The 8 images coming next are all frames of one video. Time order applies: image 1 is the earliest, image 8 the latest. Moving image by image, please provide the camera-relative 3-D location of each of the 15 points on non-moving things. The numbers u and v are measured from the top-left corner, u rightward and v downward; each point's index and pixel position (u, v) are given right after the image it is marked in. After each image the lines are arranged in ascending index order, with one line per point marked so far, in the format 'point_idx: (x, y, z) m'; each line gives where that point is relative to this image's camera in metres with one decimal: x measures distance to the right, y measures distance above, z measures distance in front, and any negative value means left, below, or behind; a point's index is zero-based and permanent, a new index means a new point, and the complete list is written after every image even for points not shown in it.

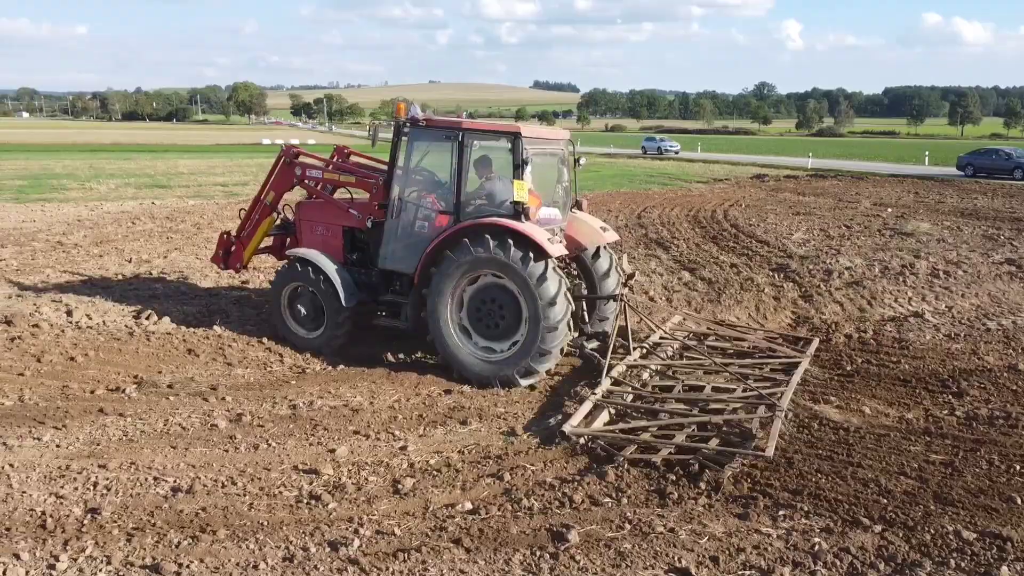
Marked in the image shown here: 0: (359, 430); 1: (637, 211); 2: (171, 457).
0: (-1.0, -0.9, +5.4) m
1: (+2.7, +1.6, +17.5) m
2: (-2.1, -1.0, +5.0) m
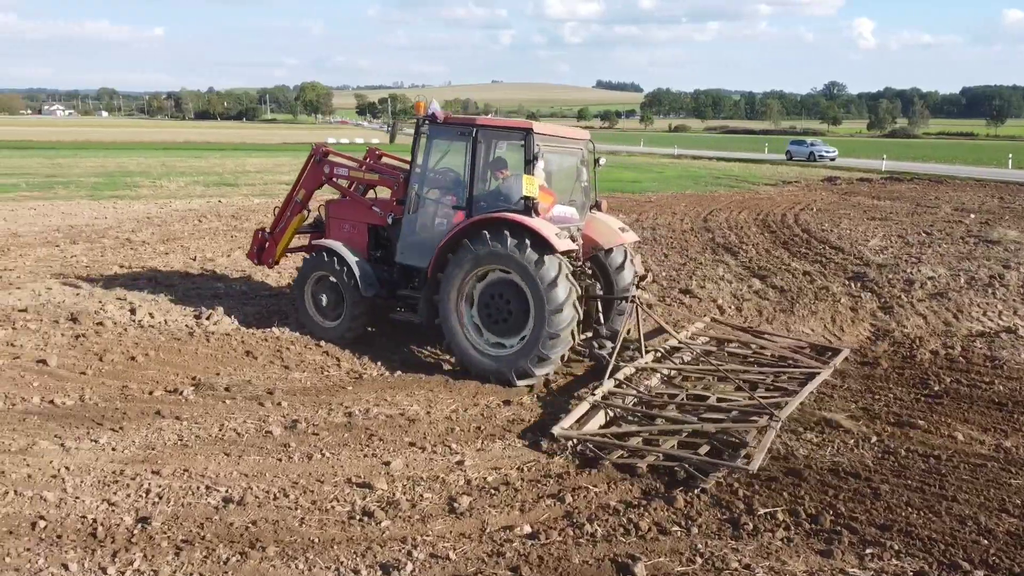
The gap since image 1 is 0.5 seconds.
0: (-0.6, -1.0, +5.3) m
1: (+4.0, +1.5, +17.0) m
2: (-1.7, -1.1, +4.9) m
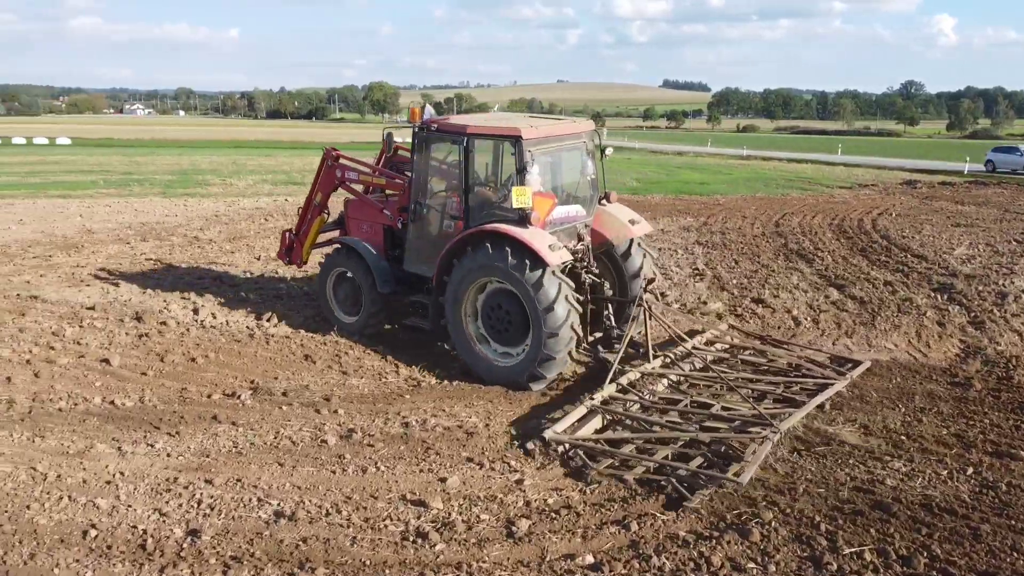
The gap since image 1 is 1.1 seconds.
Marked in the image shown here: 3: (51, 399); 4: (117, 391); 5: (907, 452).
0: (-0.3, -1.0, +5.0) m
1: (+5.3, +1.4, +16.4) m
2: (-1.4, -1.1, +4.8) m
3: (-3.4, -0.8, +6.1) m
4: (-3.0, -0.8, +6.2) m
5: (+2.5, -1.0, +5.2) m
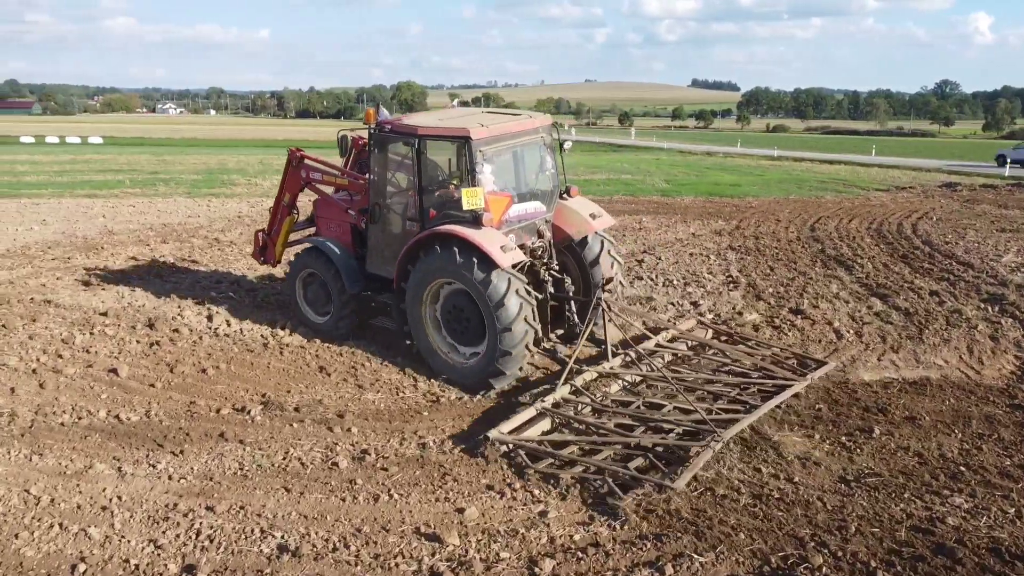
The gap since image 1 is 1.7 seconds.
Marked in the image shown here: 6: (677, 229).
0: (-0.1, -1.1, +4.7) m
1: (+5.8, +1.3, +15.9) m
2: (-1.2, -1.2, +4.5) m
3: (-3.2, -0.9, +5.8) m
4: (-2.8, -0.8, +6.0) m
5: (+2.6, -1.1, +4.7) m
6: (+3.0, +1.1, +14.7) m
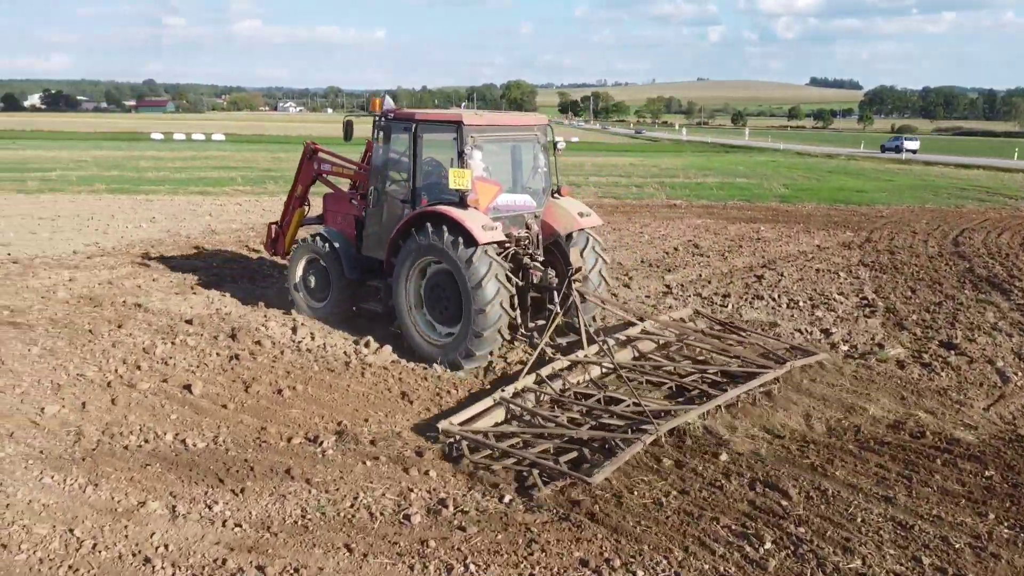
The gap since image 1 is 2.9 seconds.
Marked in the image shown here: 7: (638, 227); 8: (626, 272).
0: (+0.4, -1.3, +3.9) m
1: (+7.7, +0.9, +14.3) m
2: (-0.8, -1.3, +3.8) m
3: (-2.6, -1.0, +5.4) m
4: (-2.2, -0.9, +5.5) m
5: (+3.1, -1.4, +3.6) m
6: (+4.7, +0.8, +13.5) m
7: (+2.3, +1.1, +14.7) m
8: (+1.5, +0.2, +10.7) m
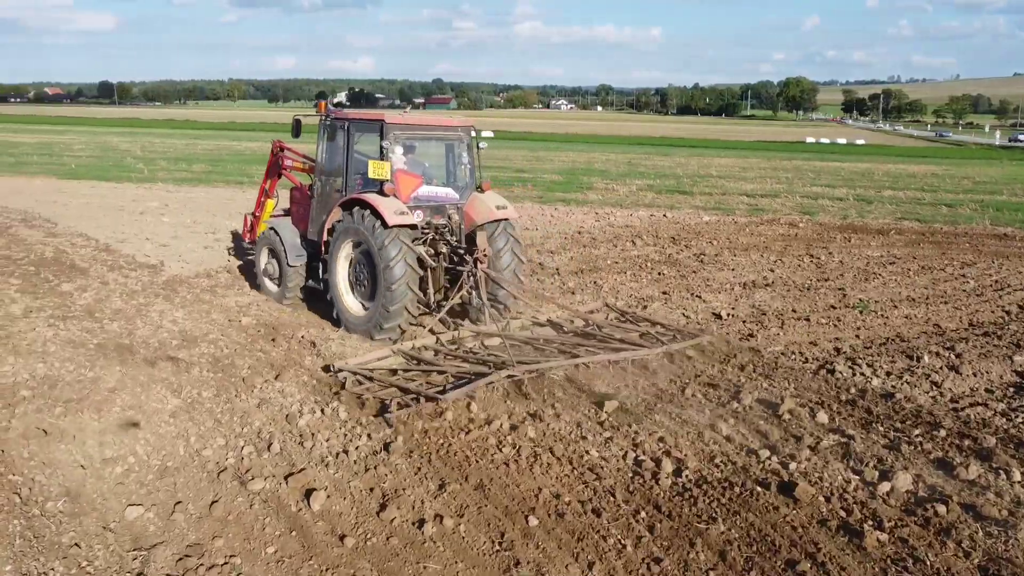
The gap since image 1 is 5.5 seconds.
0: (+0.8, -1.9, +1.5) m
1: (+11.1, -0.3, +9.1) m
2: (-0.3, -1.8, +1.8) m
3: (-1.5, -1.3, +3.9) m
4: (-1.1, -1.3, +3.8) m
5: (+3.3, -2.2, +0.4) m
6: (+8.1, -0.2, +9.3) m
7: (+6.1, +0.3, +11.2) m
8: (+4.1, -0.5, +7.6) m
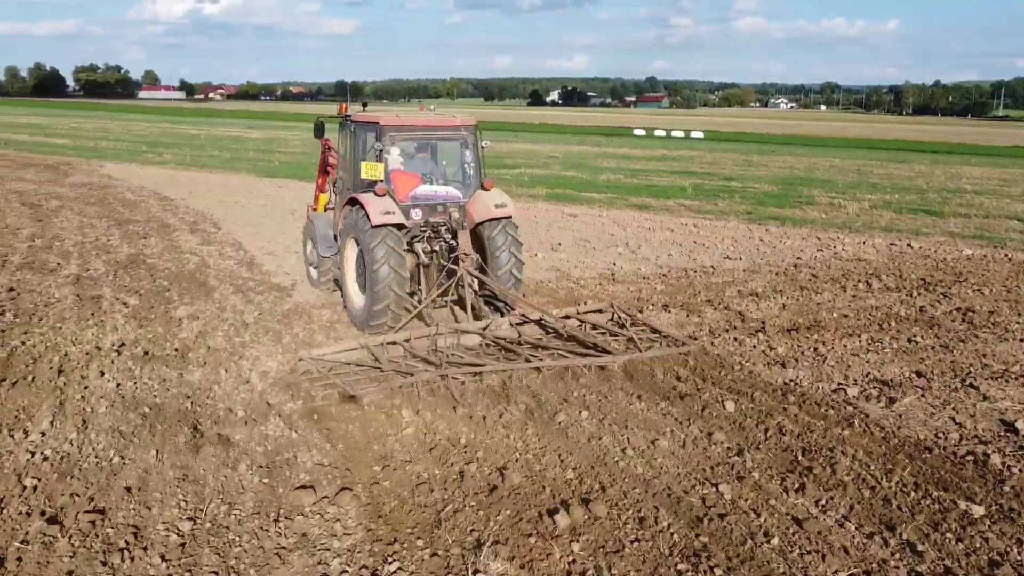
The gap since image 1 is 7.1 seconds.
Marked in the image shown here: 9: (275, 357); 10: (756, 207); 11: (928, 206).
0: (+0.4, -2.4, -0.8) m
1: (+12.3, -1.5, +4.1) m
2: (-0.6, -2.3, -0.2) m
3: (-1.3, -1.8, +2.0) m
4: (-0.9, -1.8, +1.9) m
5: (+2.5, -2.9, -2.5) m
6: (+9.4, -1.2, +4.9) m
7: (+8.0, -0.6, +7.3) m
8: (+5.1, -1.3, +4.3) m
9: (-2.0, -0.6, +6.9) m
10: (+5.2, +1.8, +17.6) m
11: (+9.2, +1.9, +18.1) m
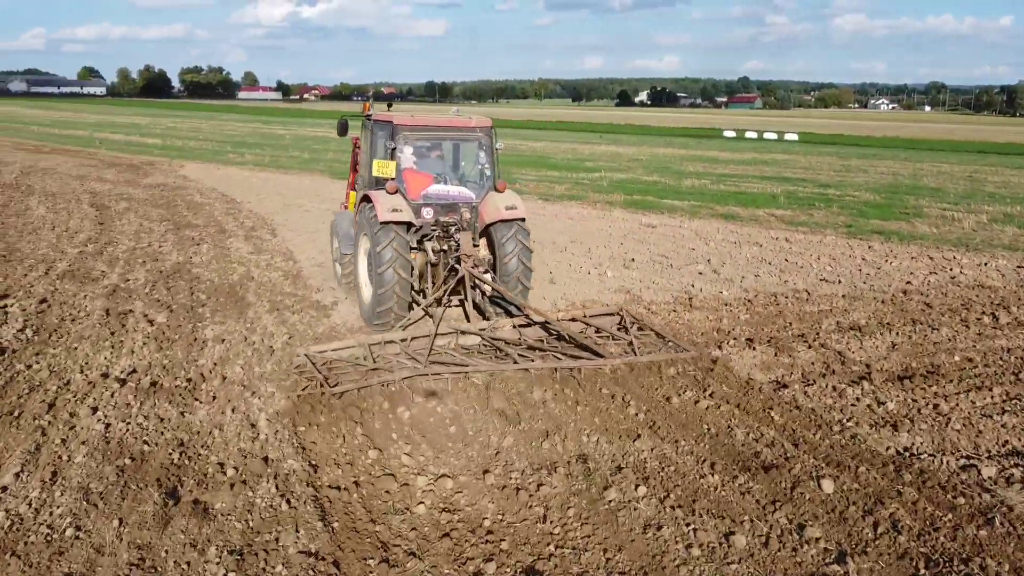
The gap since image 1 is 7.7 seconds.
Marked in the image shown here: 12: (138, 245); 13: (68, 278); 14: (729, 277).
0: (-0.1, -2.7, -1.8) m
1: (+12.3, -2.0, +1.8) m
2: (-1.0, -2.5, -1.2) m
3: (-1.4, -2.0, +1.2) m
4: (-1.0, -2.0, +1.0) m
5: (+1.8, -3.2, -3.7) m
6: (+9.4, -1.7, +3.0) m
7: (+8.3, -1.1, +5.5) m
8: (+5.1, -1.6, +2.8) m
9: (-1.6, -0.8, +6.0) m
10: (+6.7, +1.4, +16.0) m
11: (+10.7, +1.4, +16.1) m
12: (-5.6, +0.6, +12.1) m
13: (-5.3, +0.1, +9.8) m
14: (+2.7, +0.1, +10.1) m
